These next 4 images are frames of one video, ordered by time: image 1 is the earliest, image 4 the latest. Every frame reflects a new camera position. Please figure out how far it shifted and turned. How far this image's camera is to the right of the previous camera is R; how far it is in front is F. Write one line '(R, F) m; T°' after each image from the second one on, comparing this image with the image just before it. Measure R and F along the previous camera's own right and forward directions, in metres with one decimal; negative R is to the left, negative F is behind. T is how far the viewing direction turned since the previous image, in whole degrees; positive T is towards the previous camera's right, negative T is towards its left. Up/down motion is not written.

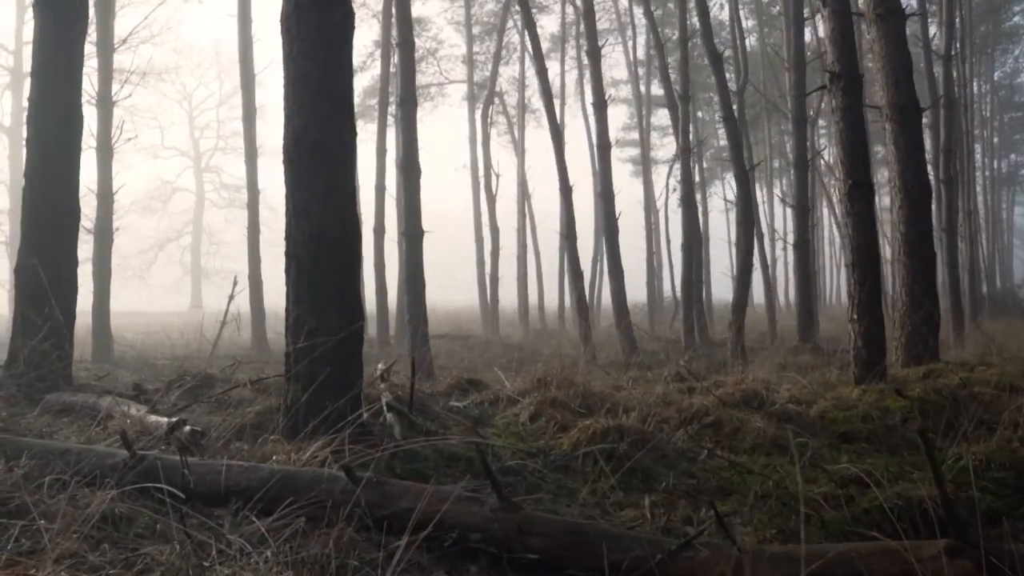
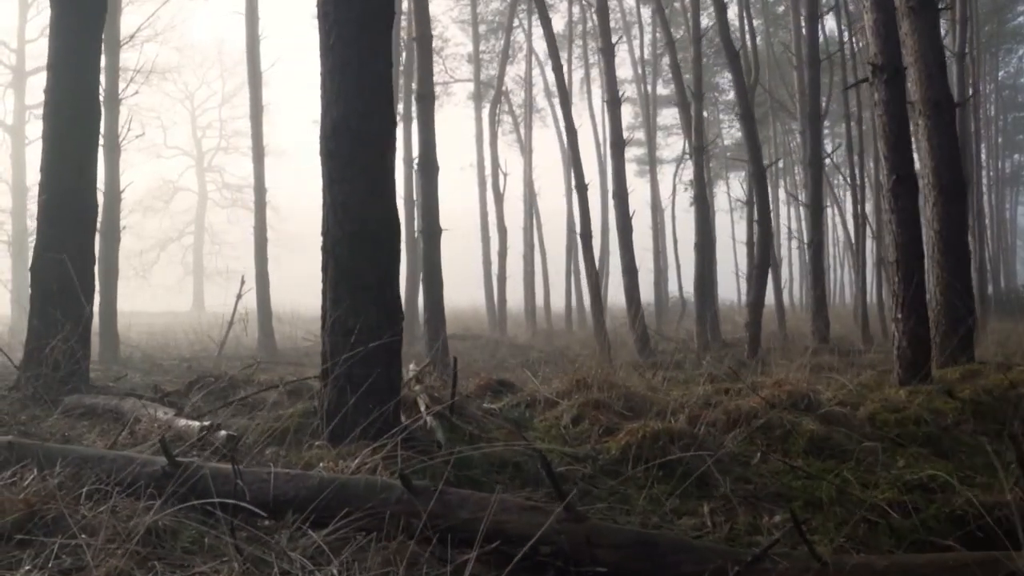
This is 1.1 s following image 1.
(-0.3, +0.2) m; 0°
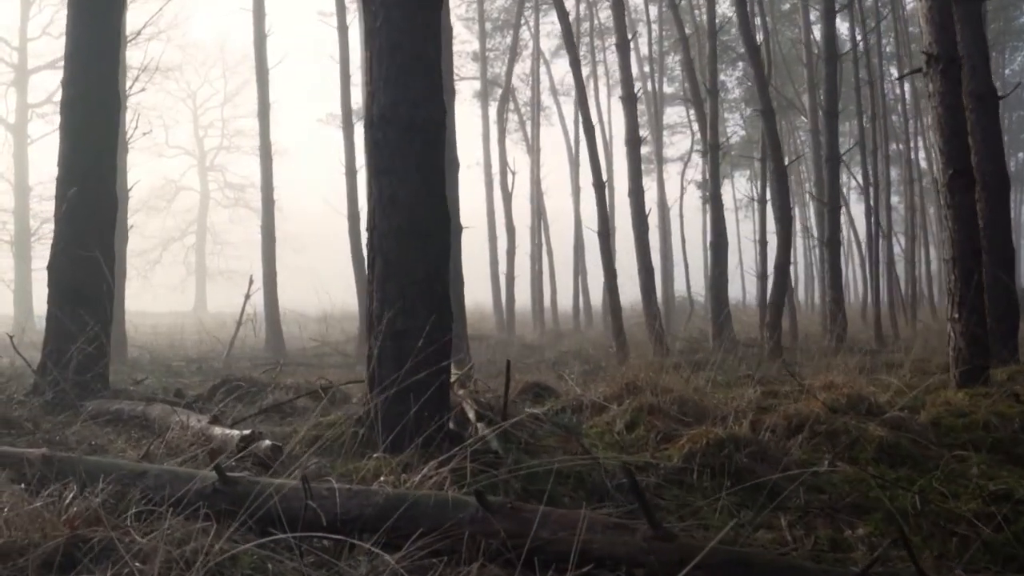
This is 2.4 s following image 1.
(-0.3, +0.3) m; 0°
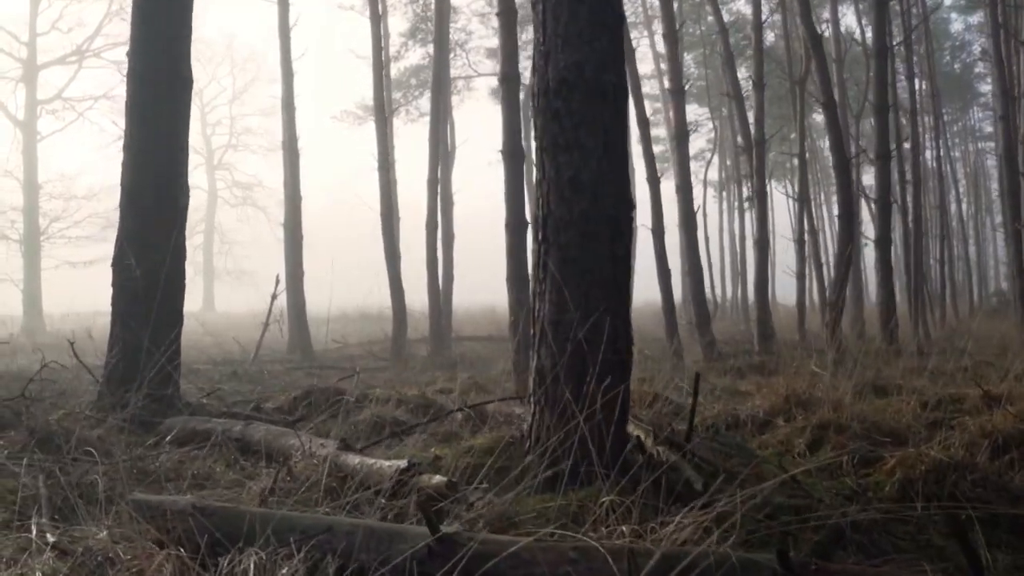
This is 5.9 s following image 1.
(-0.9, +0.8) m; 0°
